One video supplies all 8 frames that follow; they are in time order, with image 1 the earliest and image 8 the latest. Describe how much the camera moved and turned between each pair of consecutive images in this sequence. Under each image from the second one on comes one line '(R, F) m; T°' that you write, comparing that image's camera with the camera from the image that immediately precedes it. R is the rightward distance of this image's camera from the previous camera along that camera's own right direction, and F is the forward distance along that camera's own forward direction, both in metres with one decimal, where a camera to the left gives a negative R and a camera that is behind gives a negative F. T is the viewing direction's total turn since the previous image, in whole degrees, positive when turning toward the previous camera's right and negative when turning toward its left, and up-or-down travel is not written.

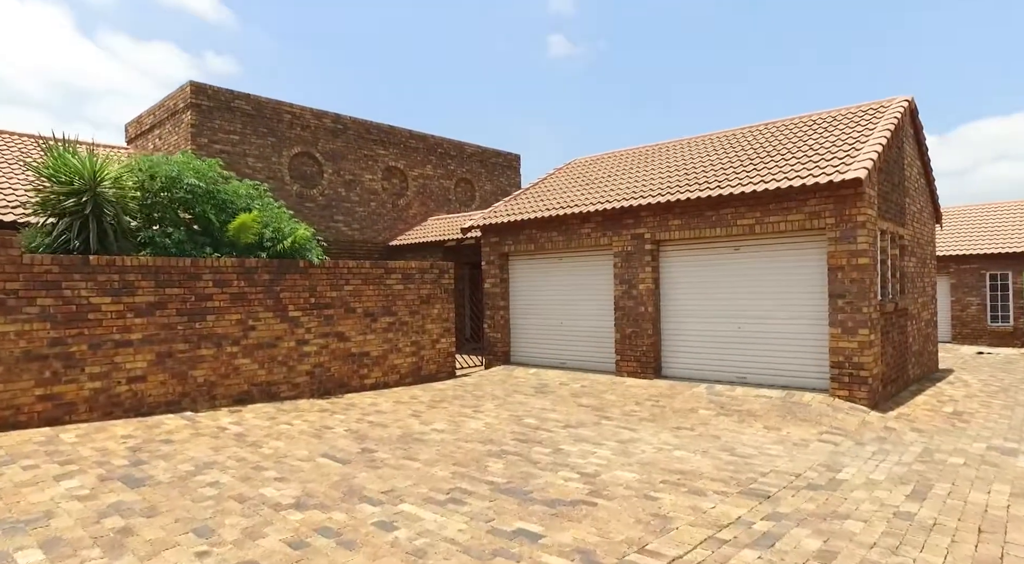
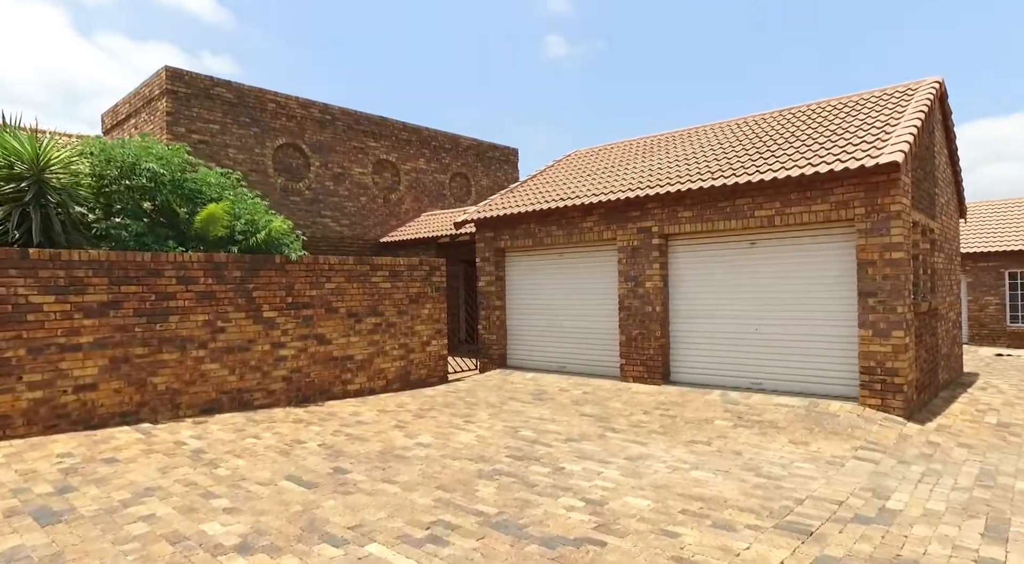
(0.0, +0.9) m; 0°
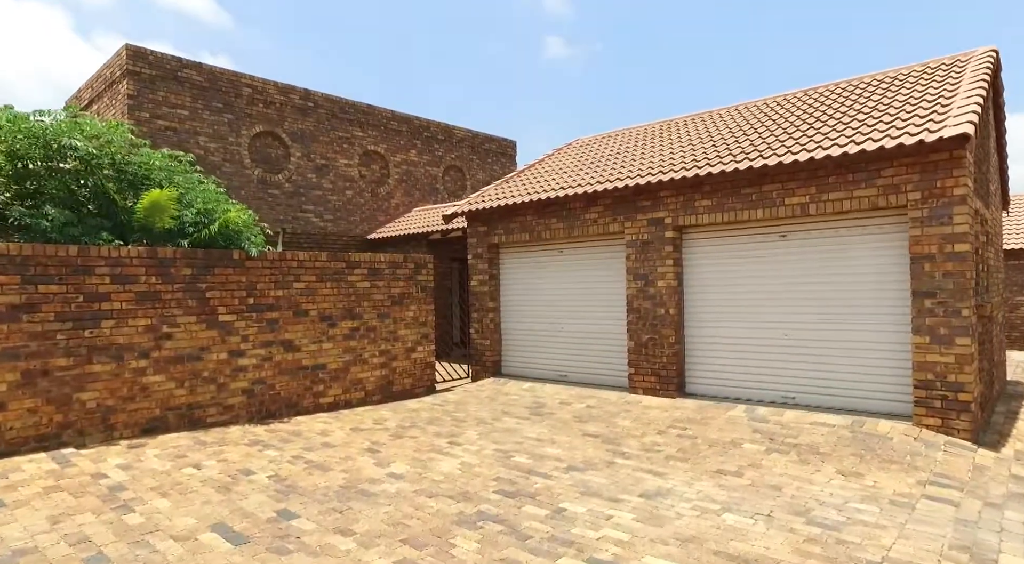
(+0.1, +1.2) m; 0°
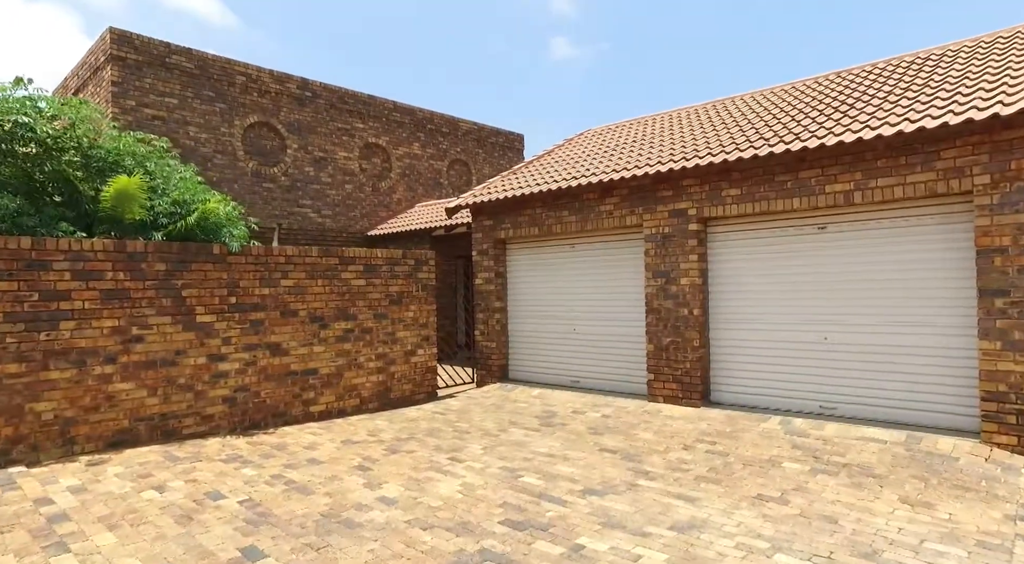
(0.0, +0.8) m; -1°
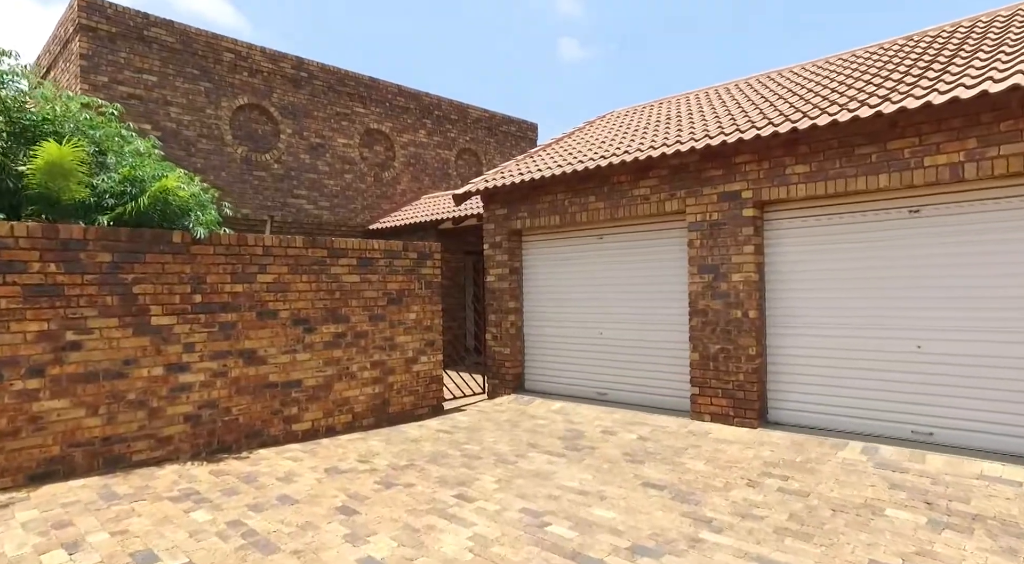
(-0.1, +1.3) m; -1°
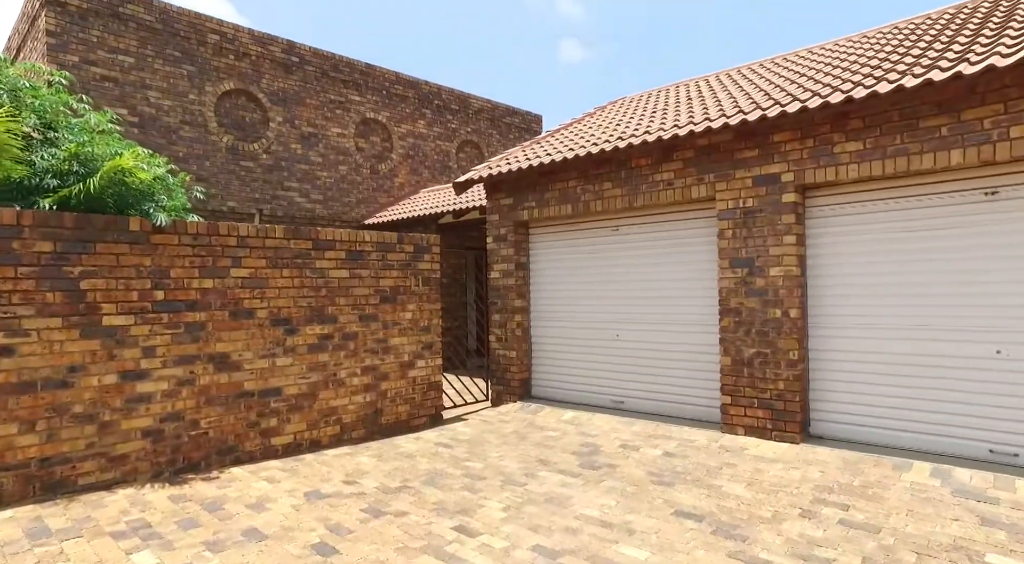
(-0.1, +0.9) m; 0°
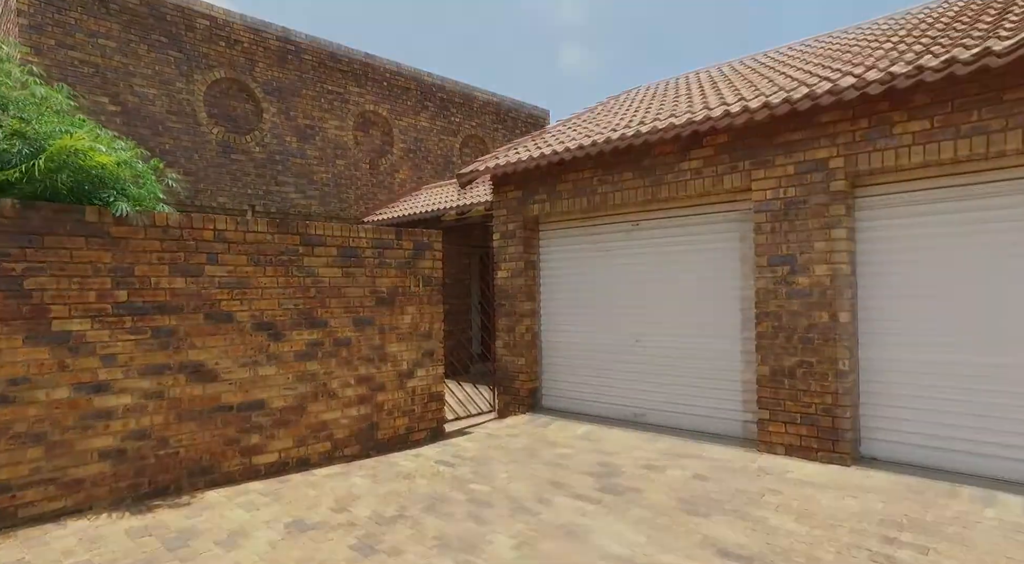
(-0.1, +0.7) m; 0°
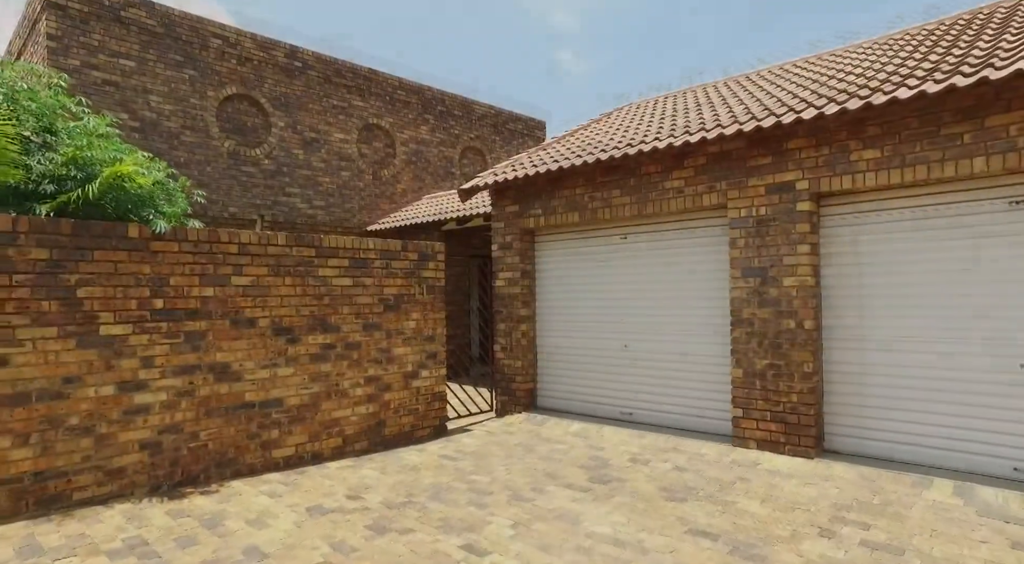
(0.0, -0.6) m; 0°
